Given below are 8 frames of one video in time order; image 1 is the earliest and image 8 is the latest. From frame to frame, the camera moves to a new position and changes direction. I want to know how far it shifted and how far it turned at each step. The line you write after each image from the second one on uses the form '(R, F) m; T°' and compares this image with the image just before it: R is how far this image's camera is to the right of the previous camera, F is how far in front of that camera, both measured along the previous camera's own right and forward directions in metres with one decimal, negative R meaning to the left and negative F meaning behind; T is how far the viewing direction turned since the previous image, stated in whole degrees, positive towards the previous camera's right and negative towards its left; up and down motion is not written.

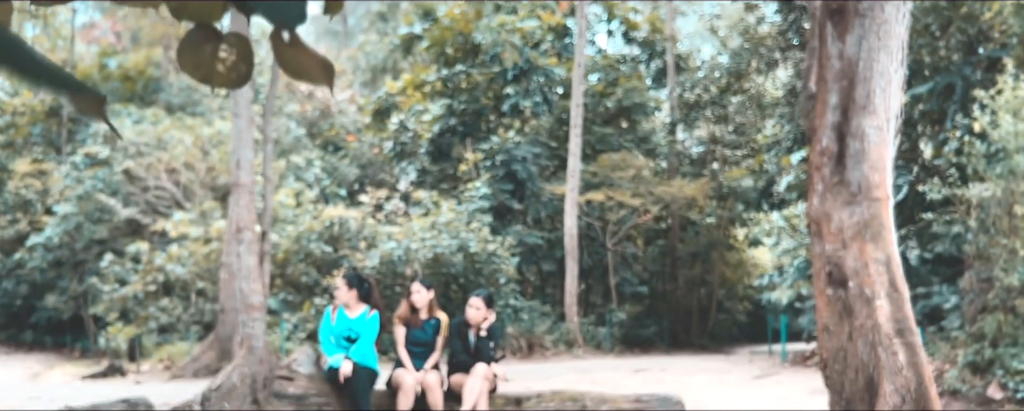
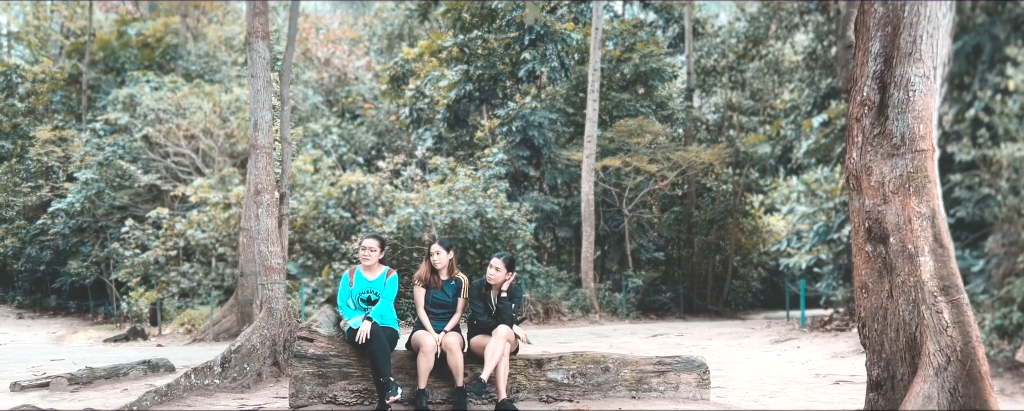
(0.0, 0.0) m; -1°
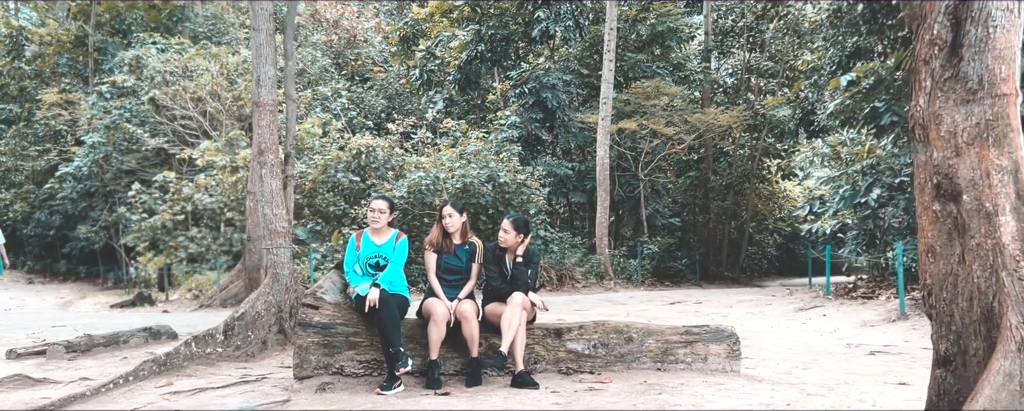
(0.0, +0.3) m; -1°
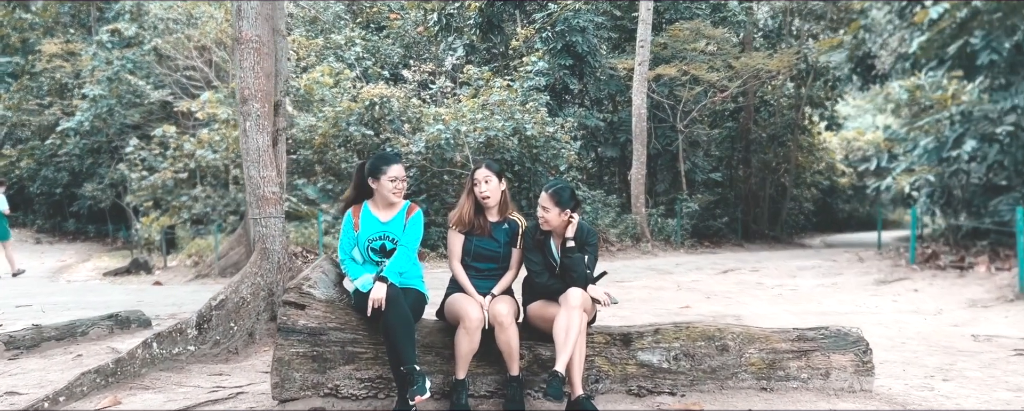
(-0.1, +1.3) m; -1°
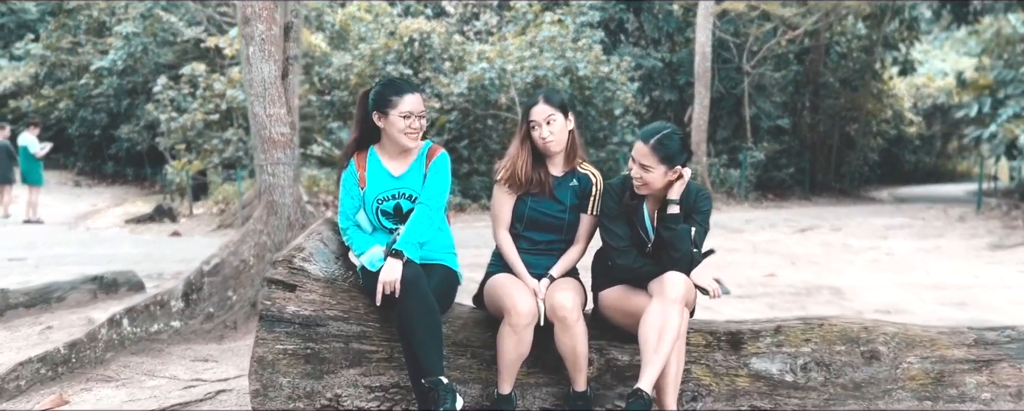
(-0.1, +1.0) m; -3°
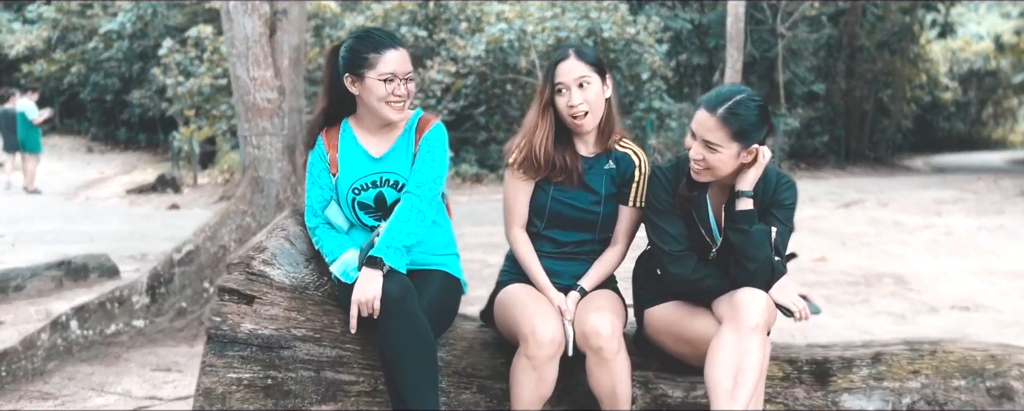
(0.0, +0.6) m; -1°
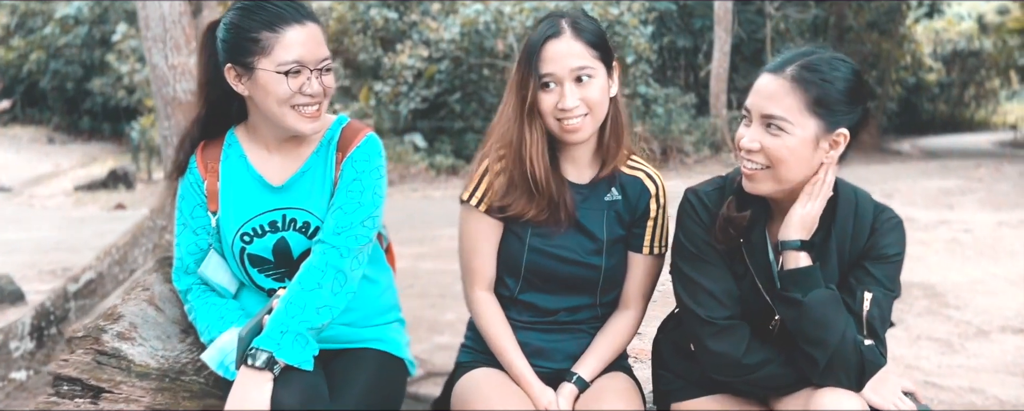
(0.0, +0.6) m; +1°
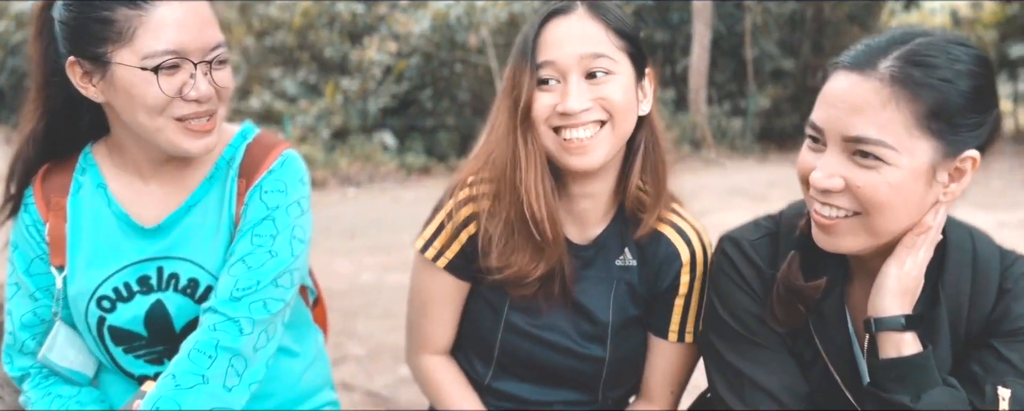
(0.0, +0.4) m; +2°
